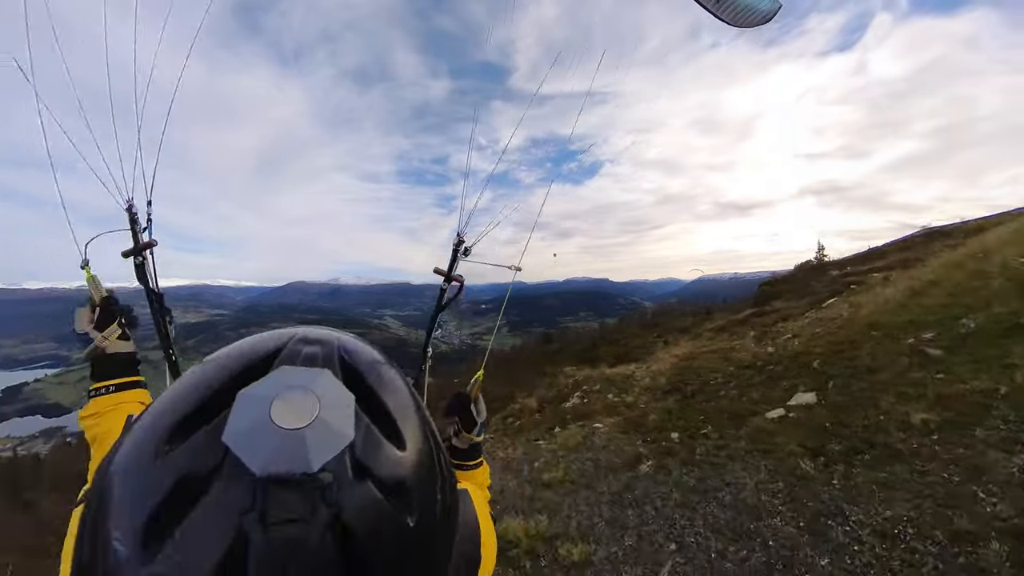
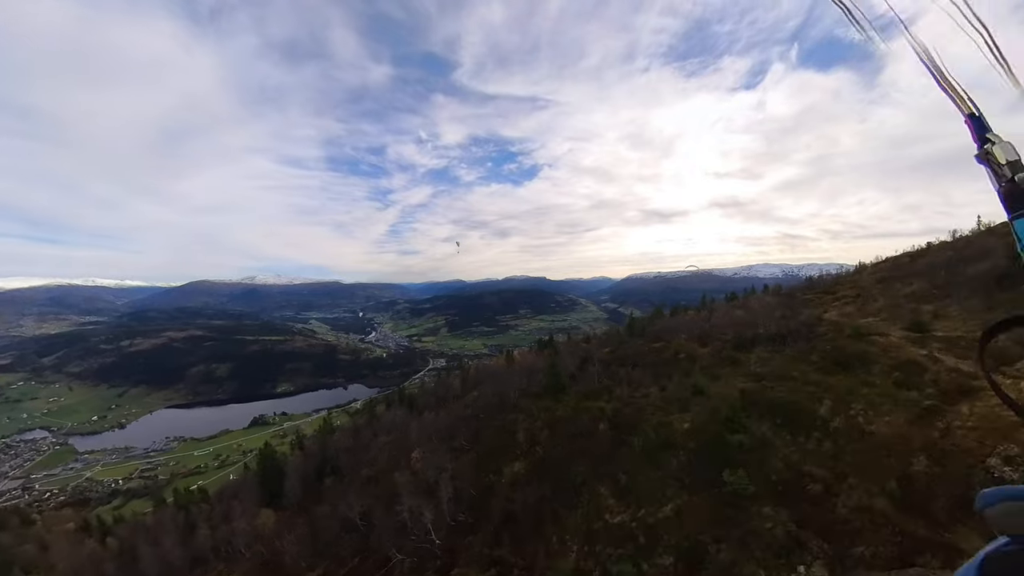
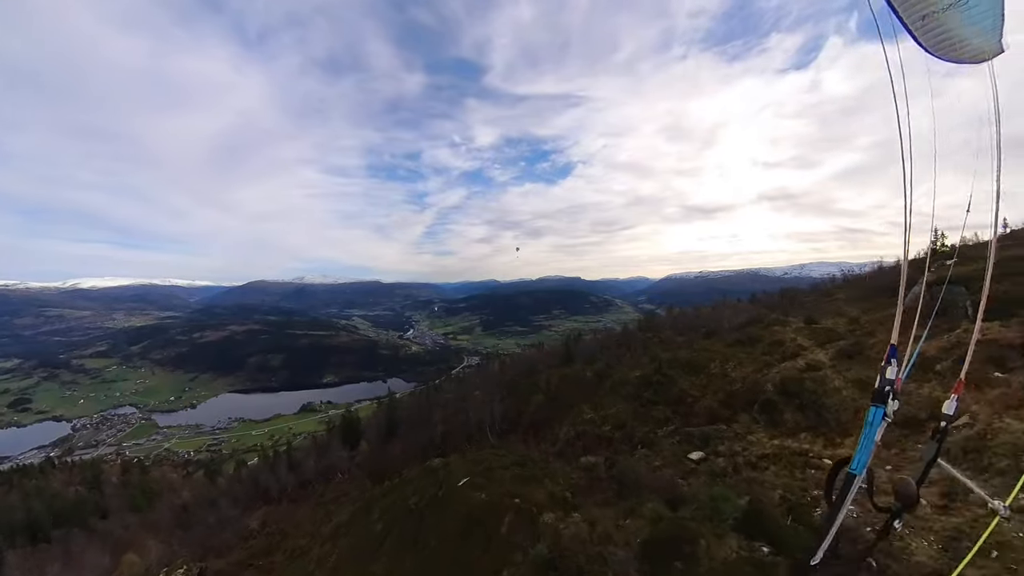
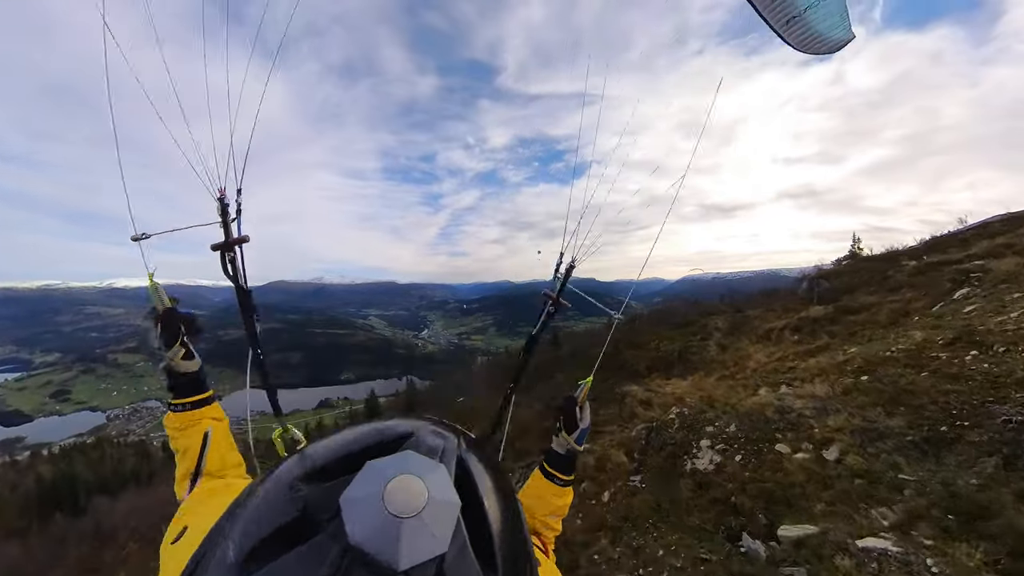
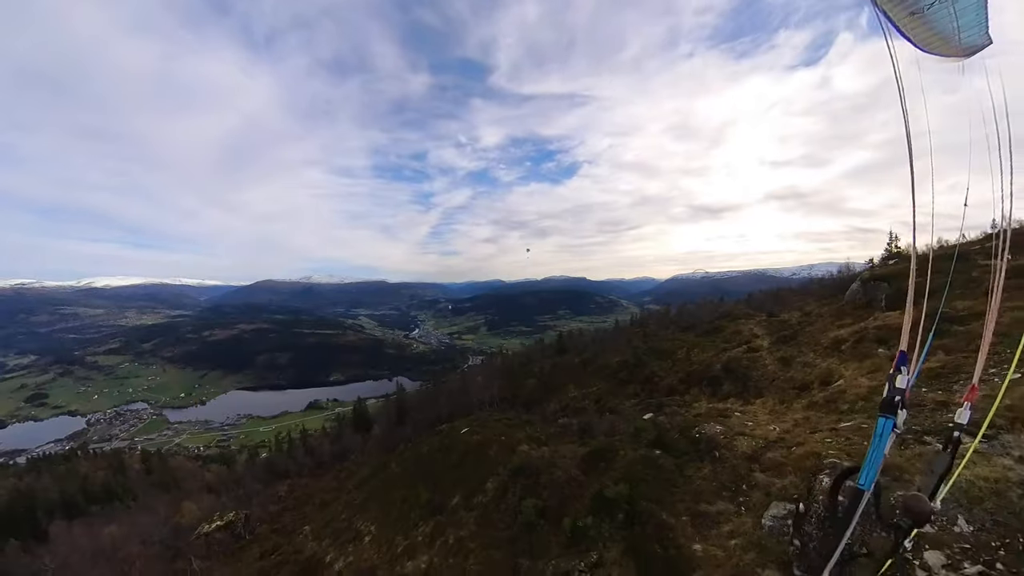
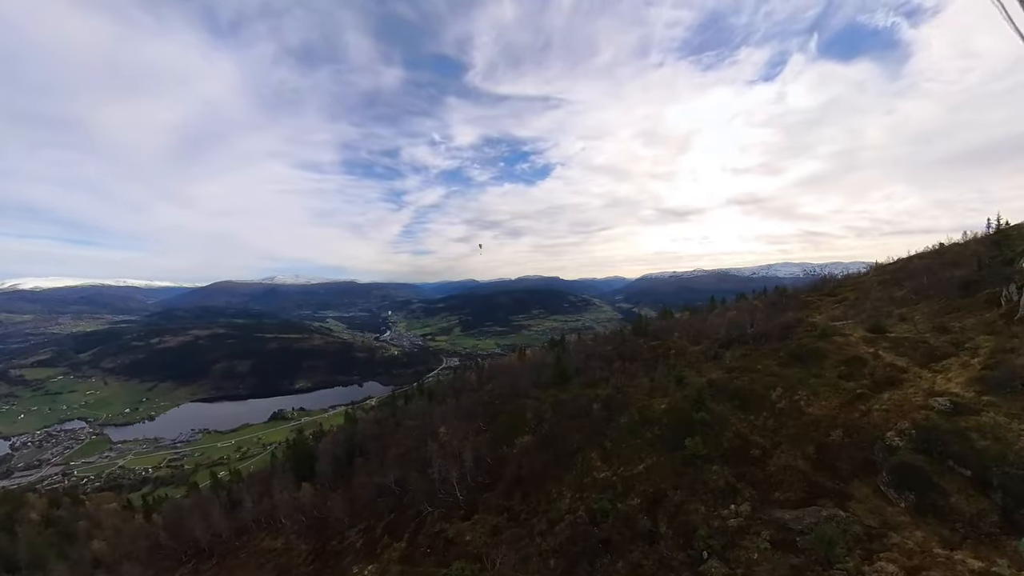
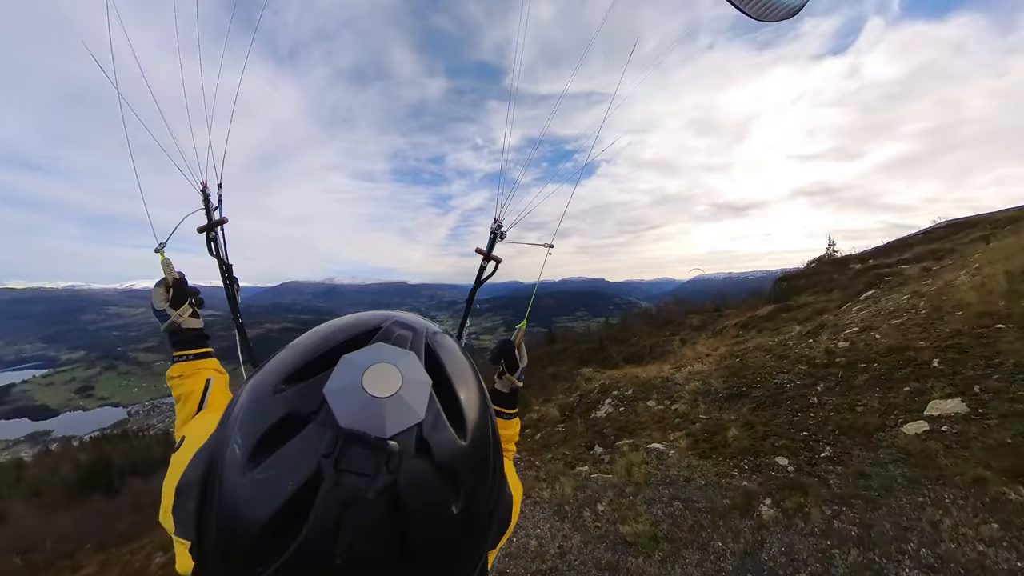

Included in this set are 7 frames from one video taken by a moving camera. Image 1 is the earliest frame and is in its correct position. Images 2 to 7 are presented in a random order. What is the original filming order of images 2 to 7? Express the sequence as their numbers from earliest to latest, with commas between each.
7, 4, 5, 3, 6, 2
